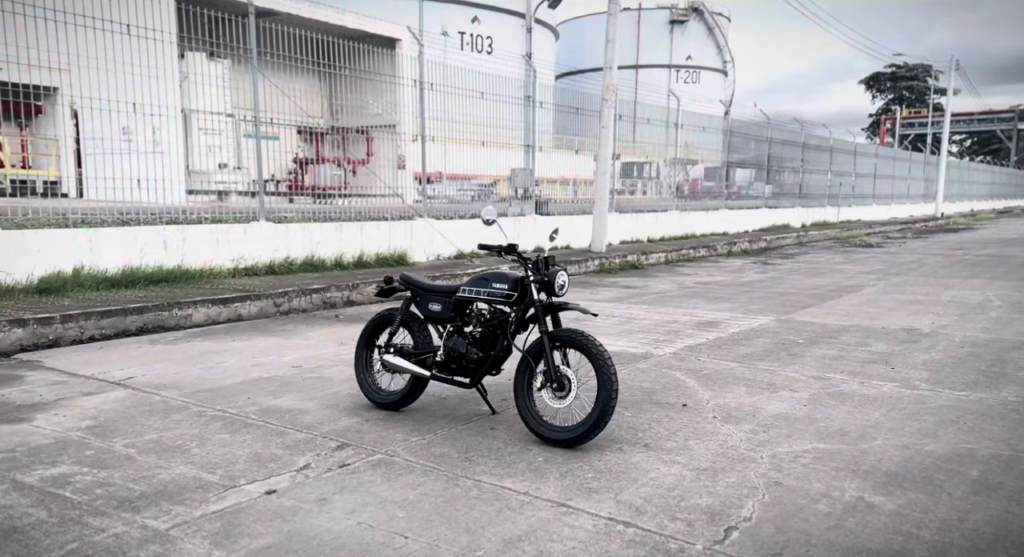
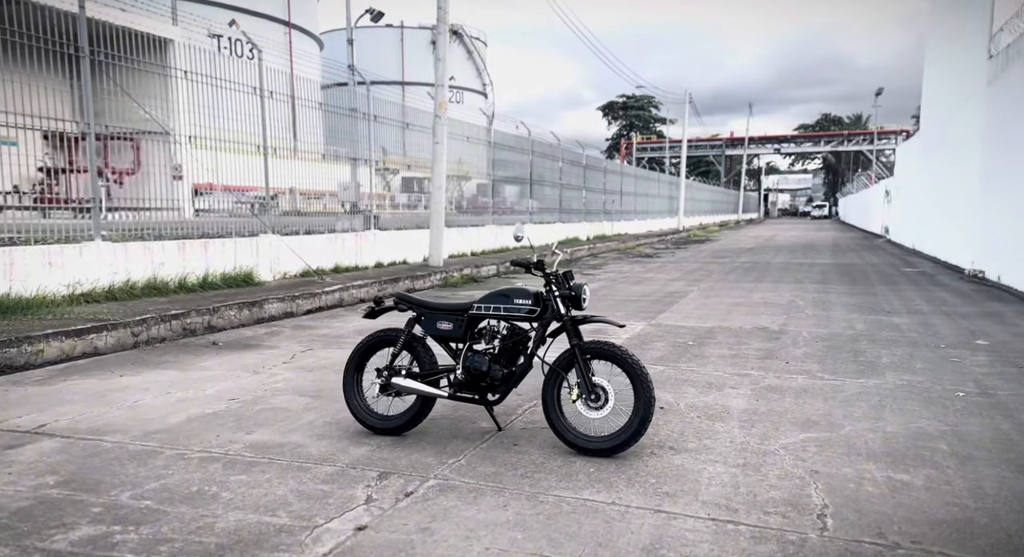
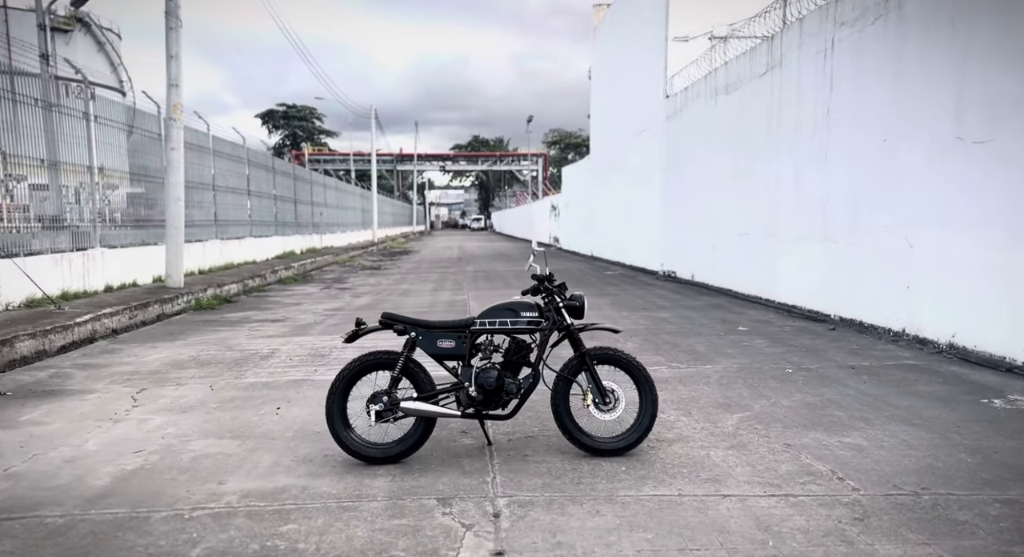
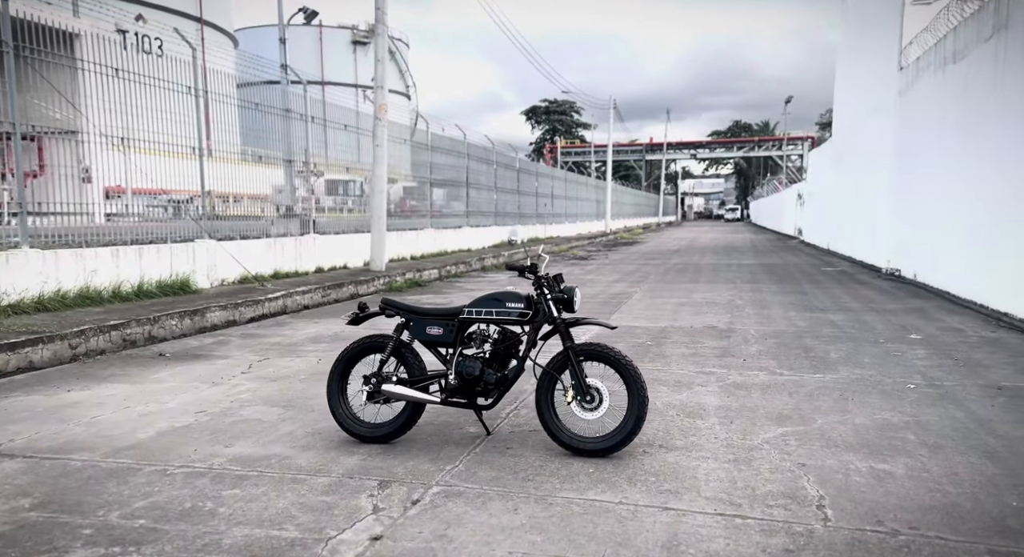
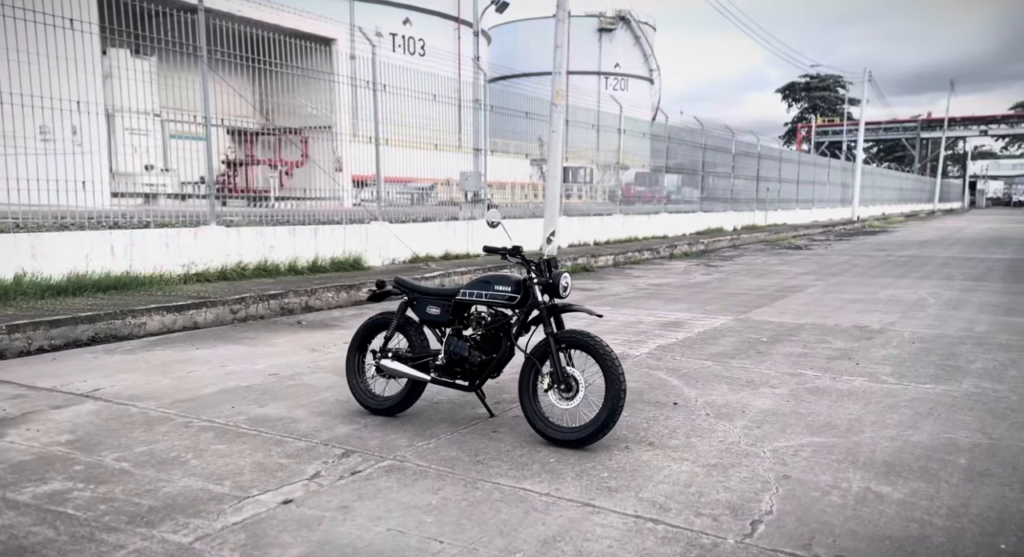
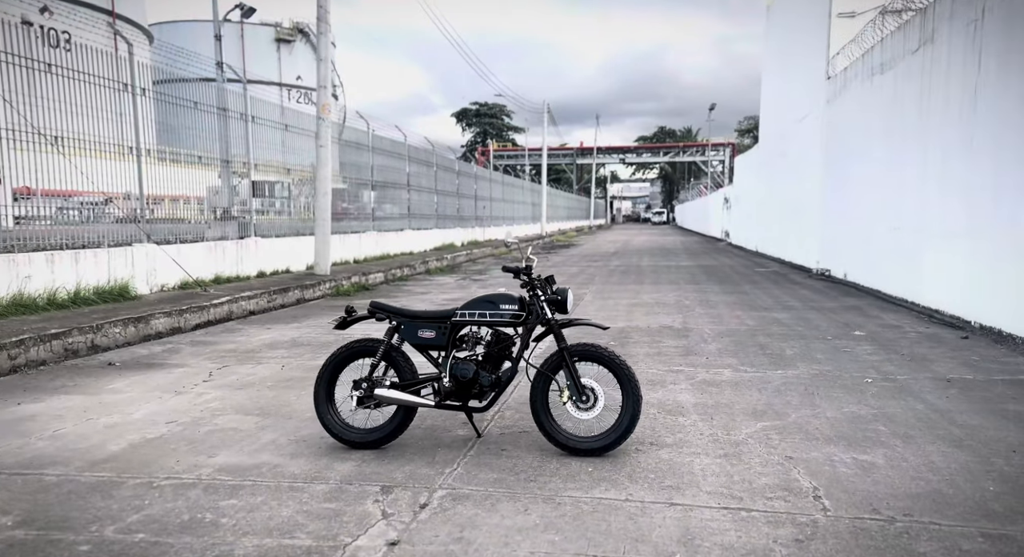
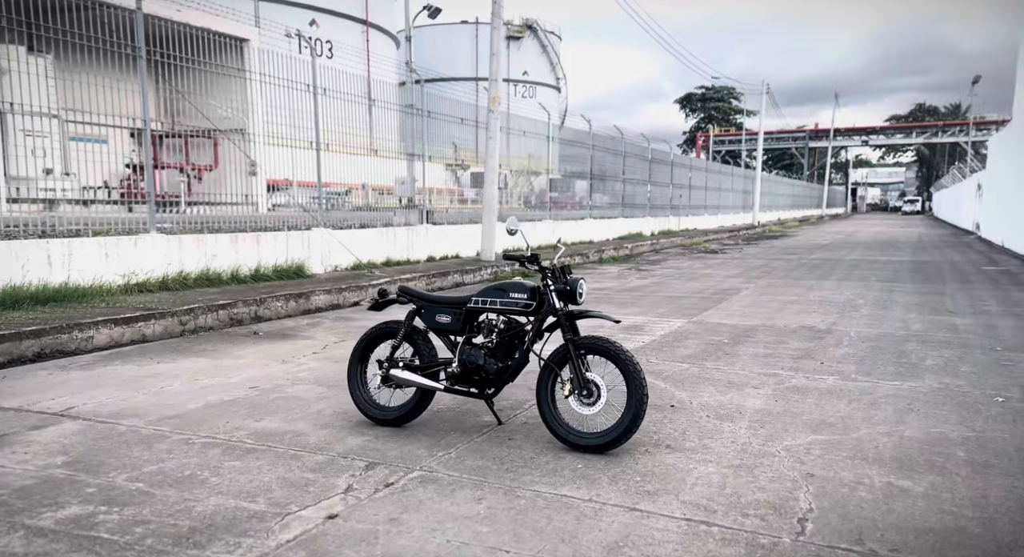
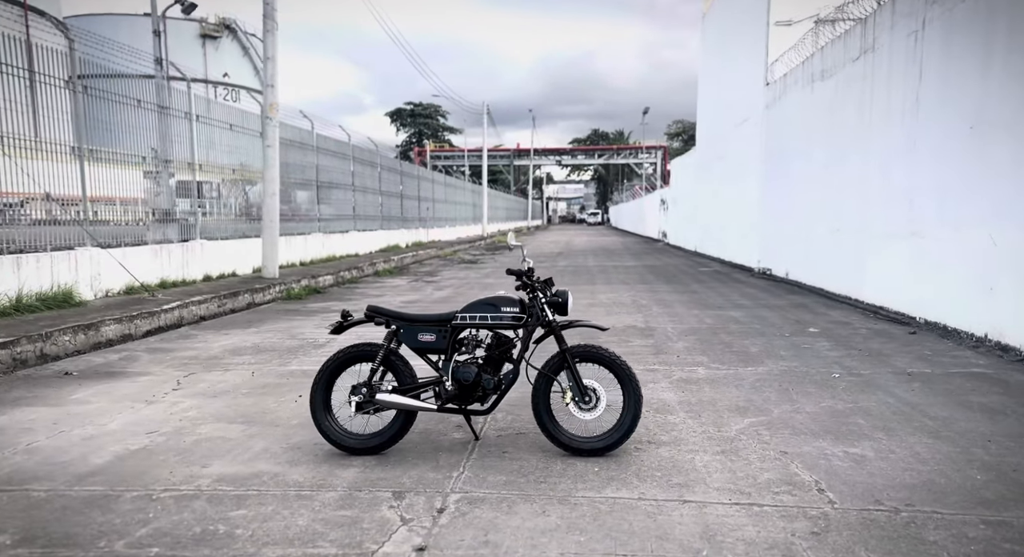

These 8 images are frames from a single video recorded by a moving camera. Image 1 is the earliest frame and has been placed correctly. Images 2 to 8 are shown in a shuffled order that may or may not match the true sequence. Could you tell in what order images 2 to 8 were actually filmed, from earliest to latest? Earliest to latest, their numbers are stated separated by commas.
5, 7, 2, 4, 6, 8, 3
